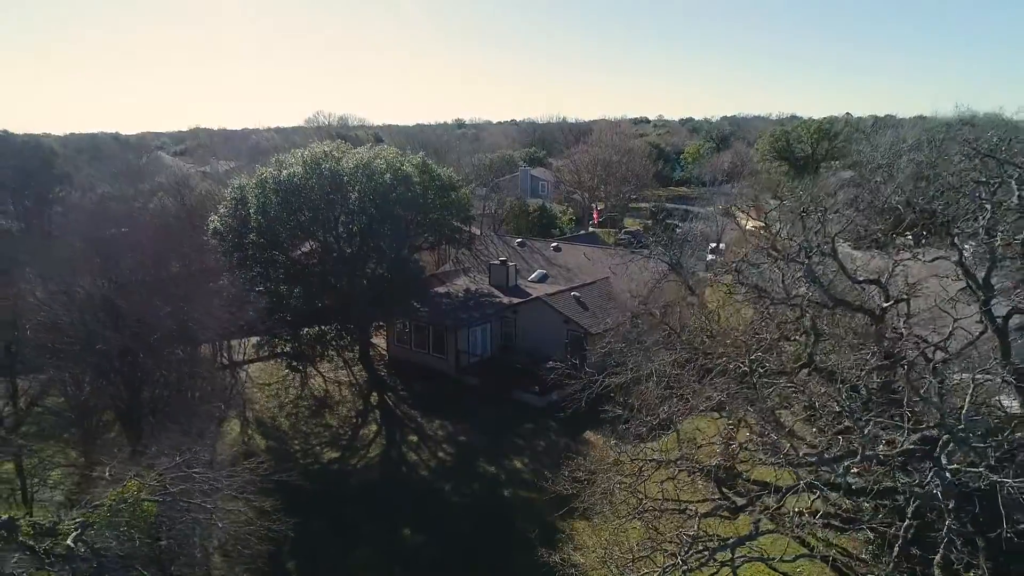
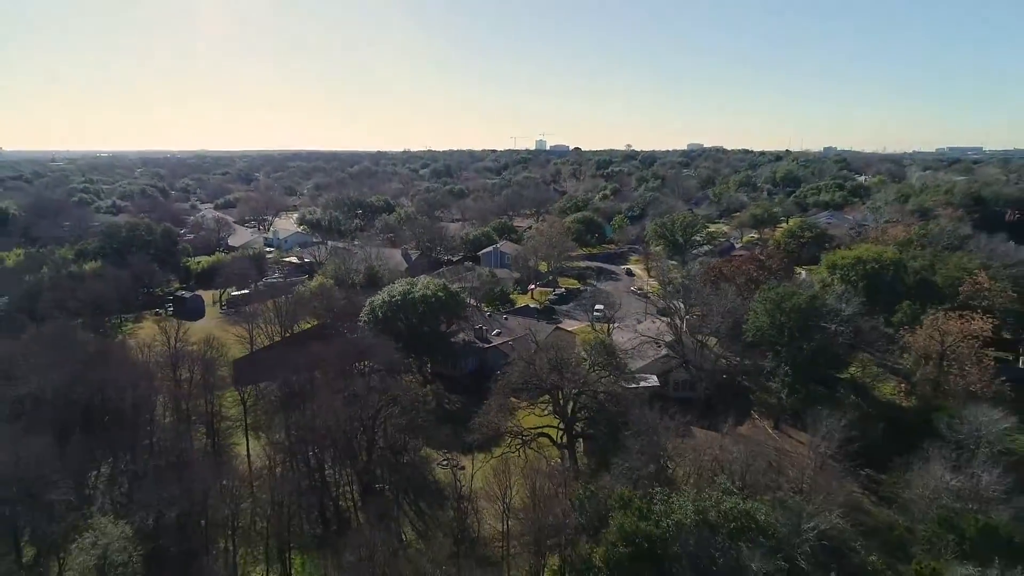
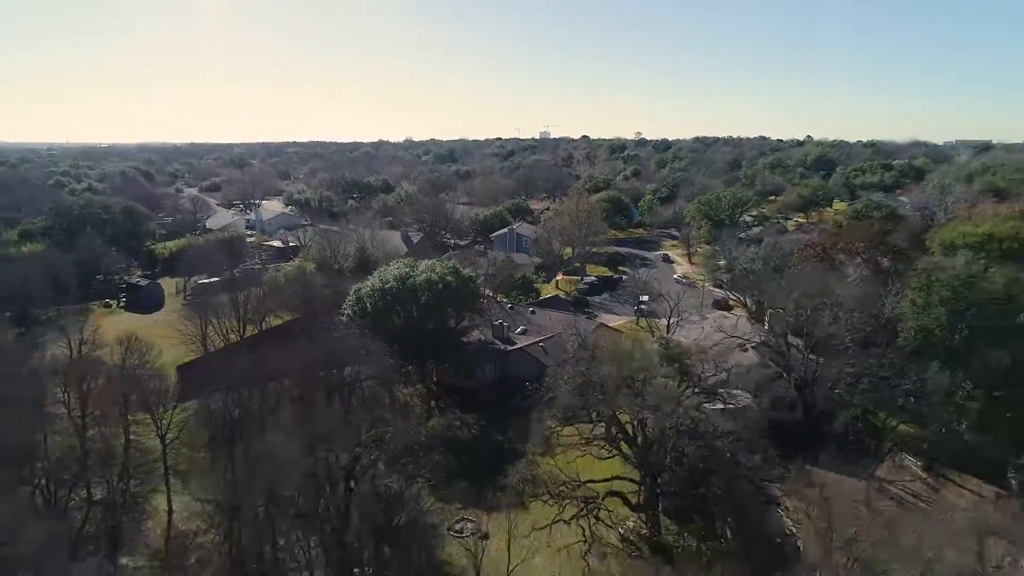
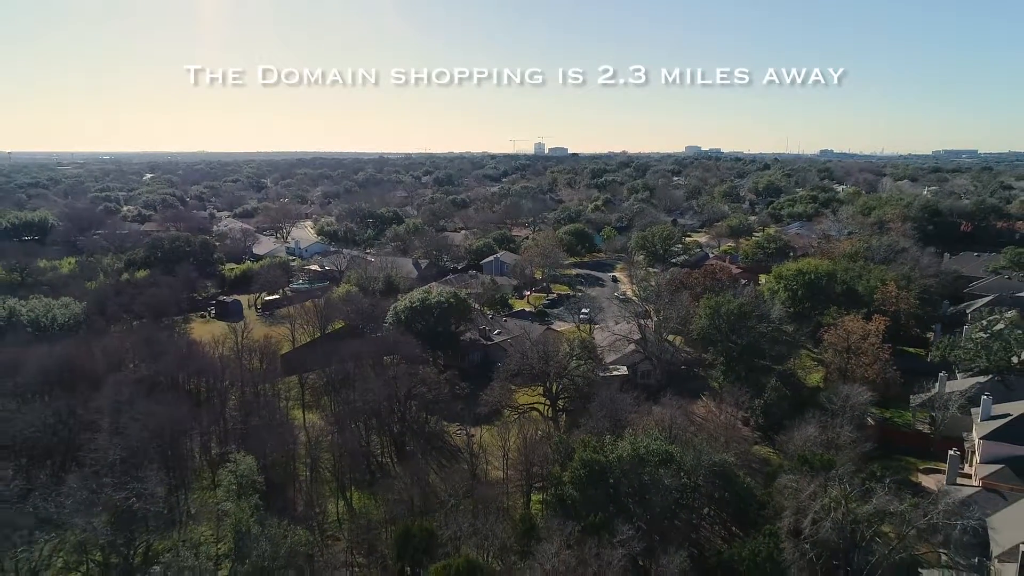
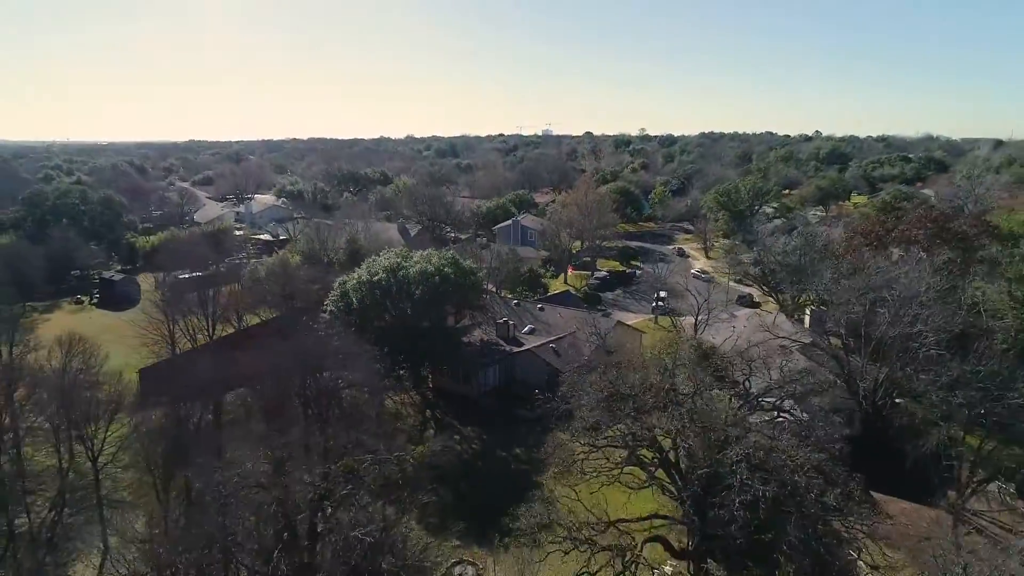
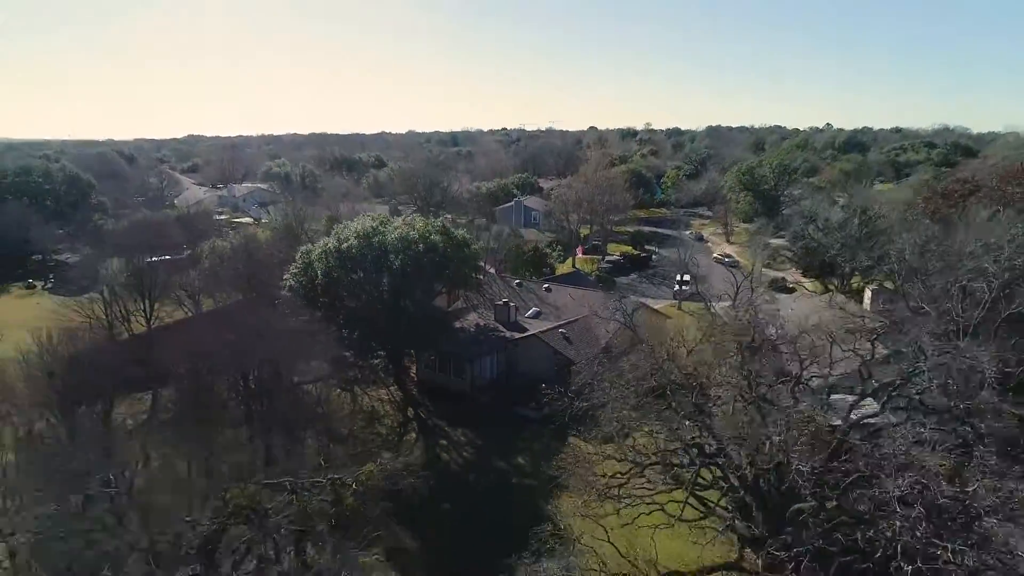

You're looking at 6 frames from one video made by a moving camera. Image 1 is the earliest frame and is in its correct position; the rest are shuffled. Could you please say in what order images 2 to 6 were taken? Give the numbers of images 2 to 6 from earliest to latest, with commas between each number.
6, 5, 3, 2, 4
